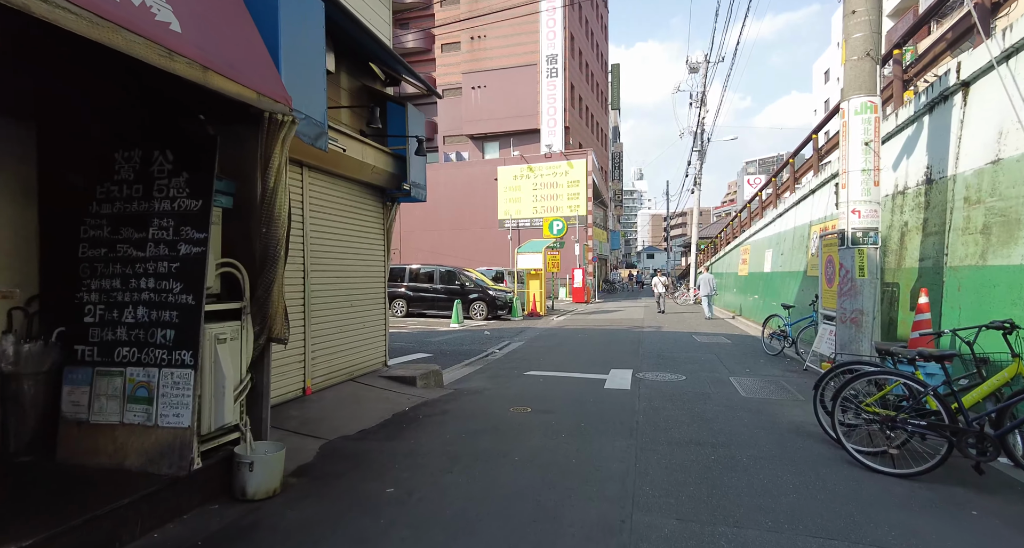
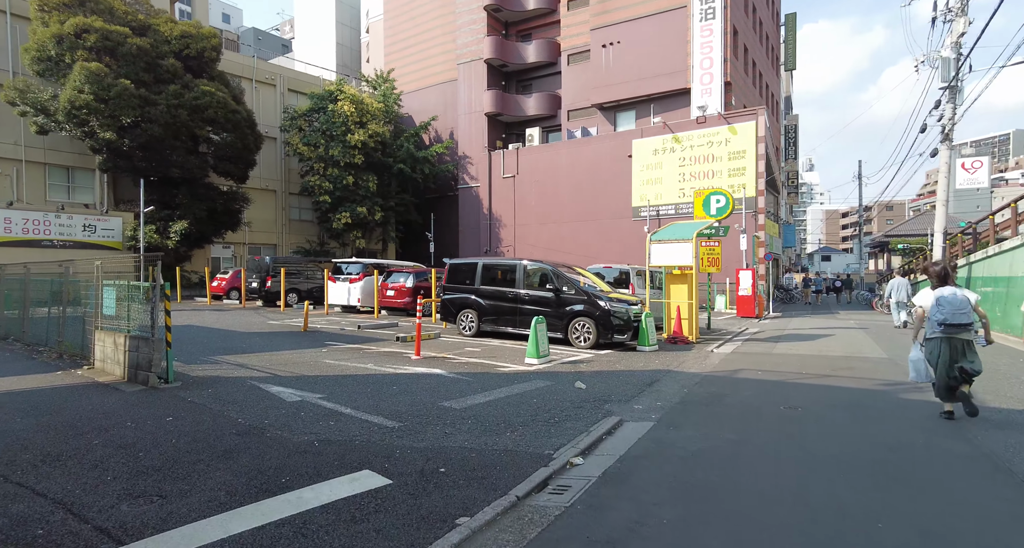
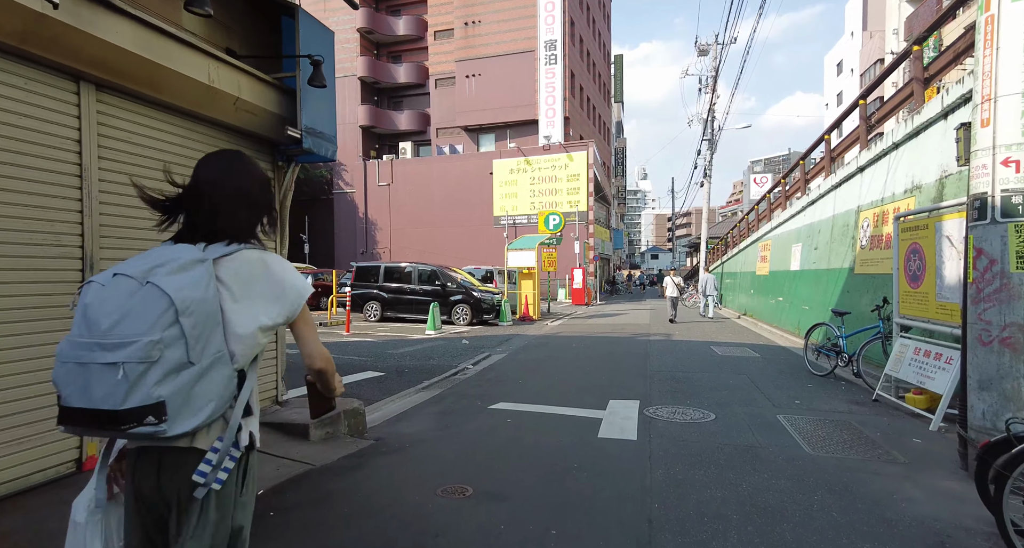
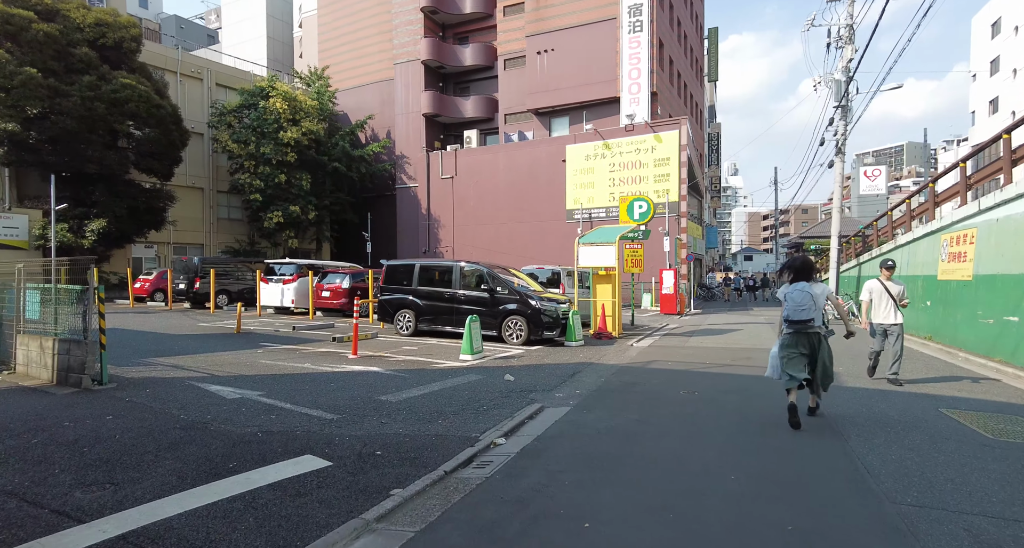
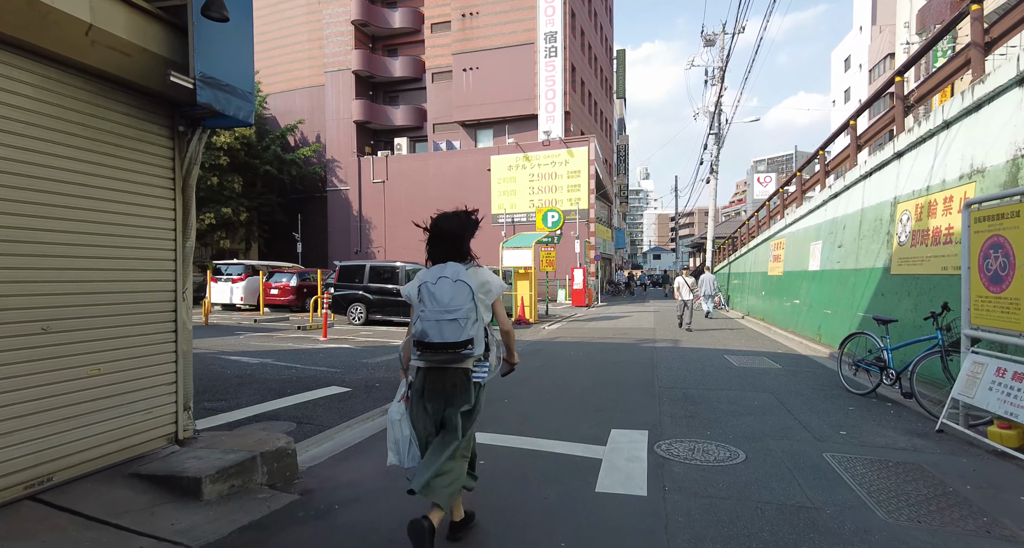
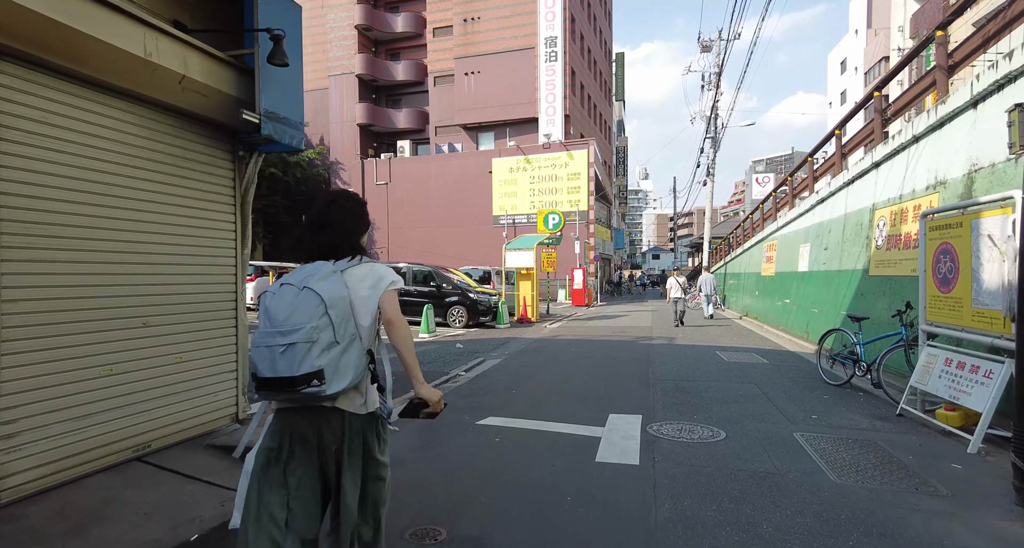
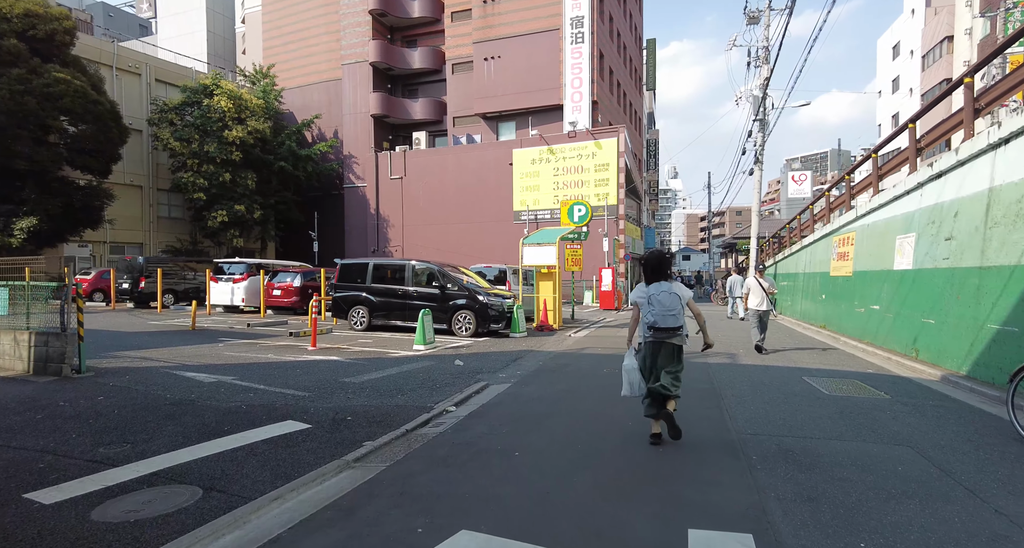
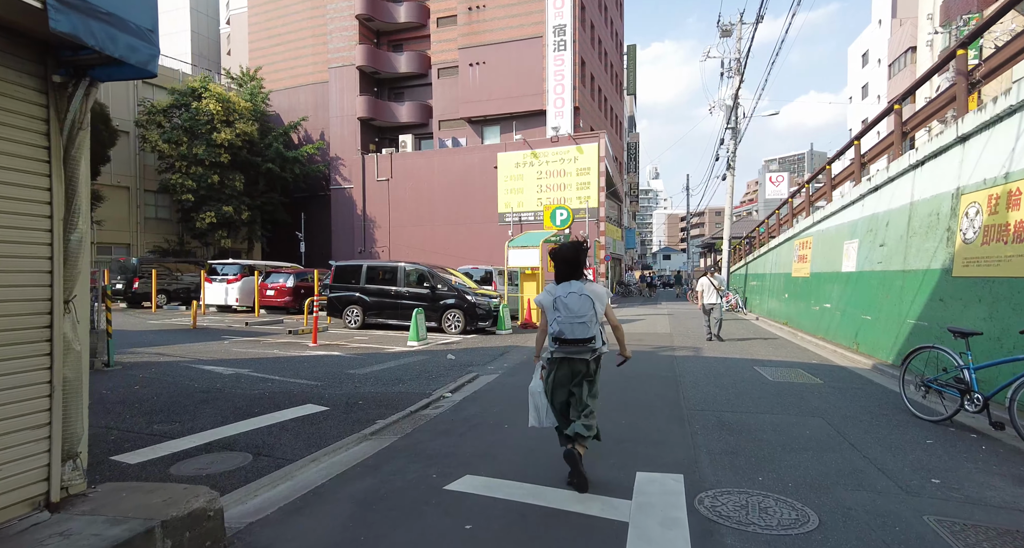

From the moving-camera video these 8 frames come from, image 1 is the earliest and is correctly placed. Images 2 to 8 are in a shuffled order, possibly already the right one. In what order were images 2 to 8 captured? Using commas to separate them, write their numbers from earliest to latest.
3, 6, 5, 8, 7, 4, 2
